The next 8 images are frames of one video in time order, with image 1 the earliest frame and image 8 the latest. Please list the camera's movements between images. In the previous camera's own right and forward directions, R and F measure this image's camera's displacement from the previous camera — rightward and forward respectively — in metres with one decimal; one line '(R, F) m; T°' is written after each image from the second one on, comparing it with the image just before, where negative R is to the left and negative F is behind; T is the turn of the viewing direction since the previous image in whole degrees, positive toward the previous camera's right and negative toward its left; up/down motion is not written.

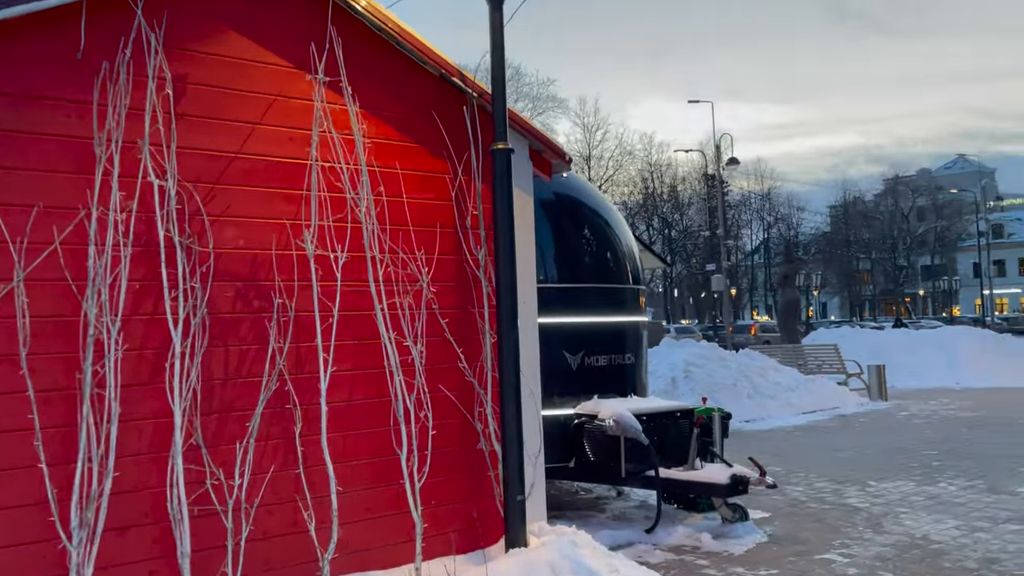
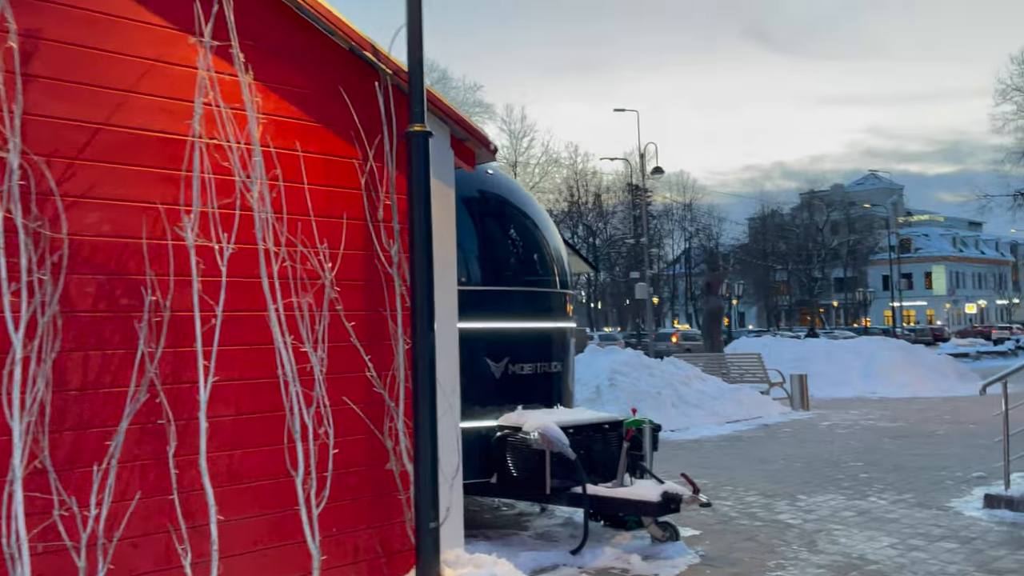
(+0.1, +0.5) m; +5°
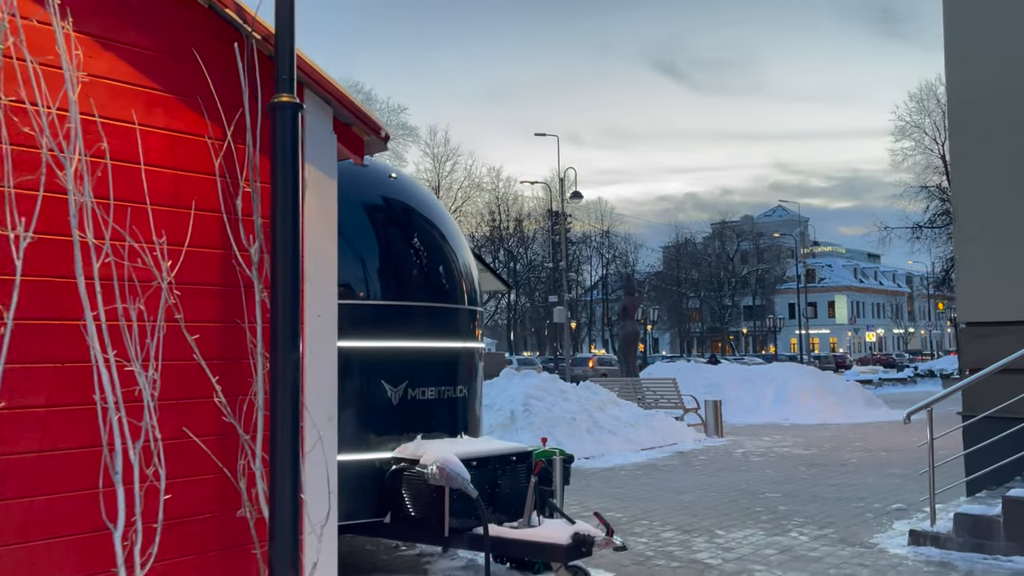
(+0.1, +0.7) m; +5°
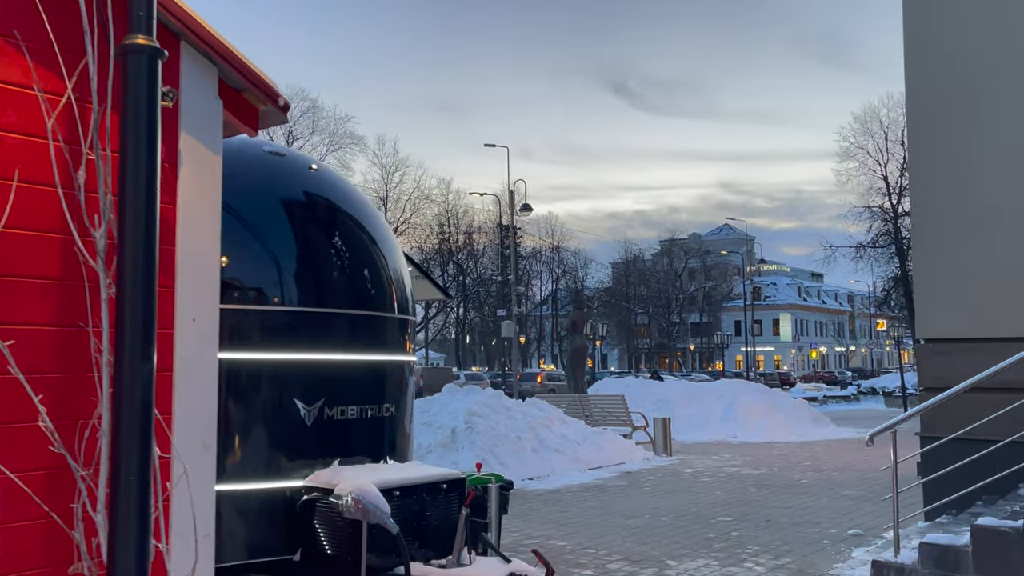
(+0.1, +0.7) m; +3°
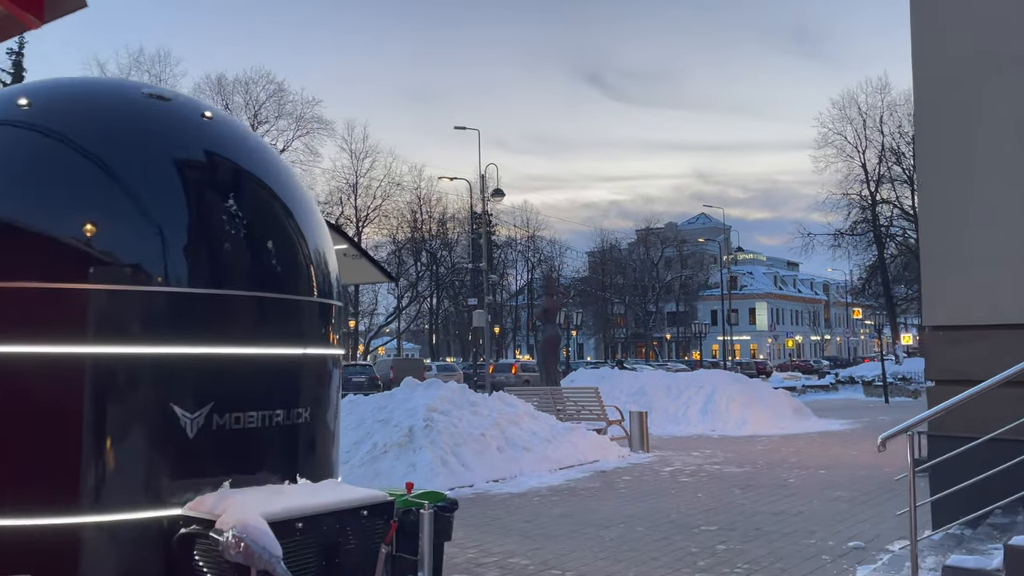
(+0.2, +1.1) m; +2°
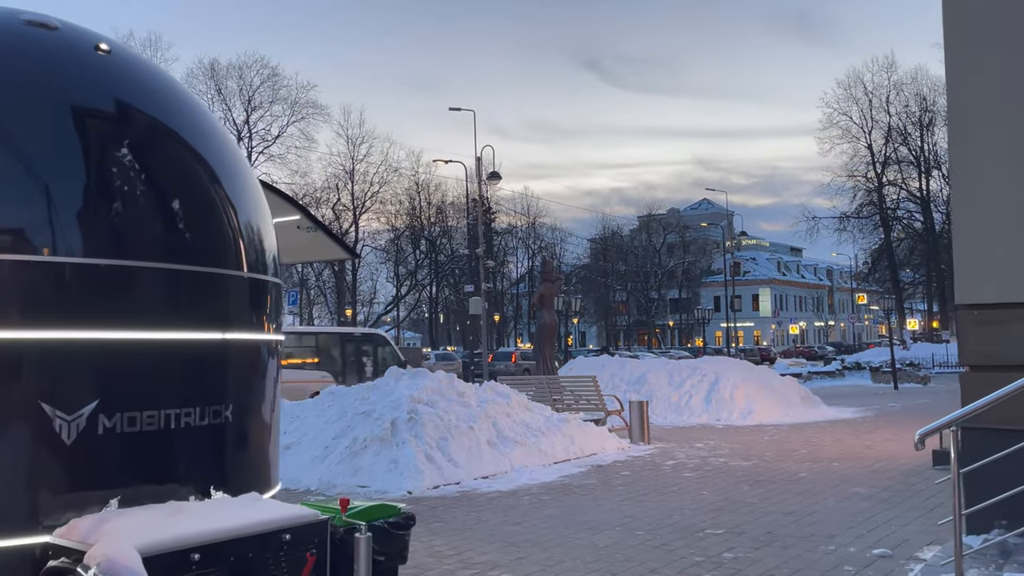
(+0.2, +0.9) m; 0°
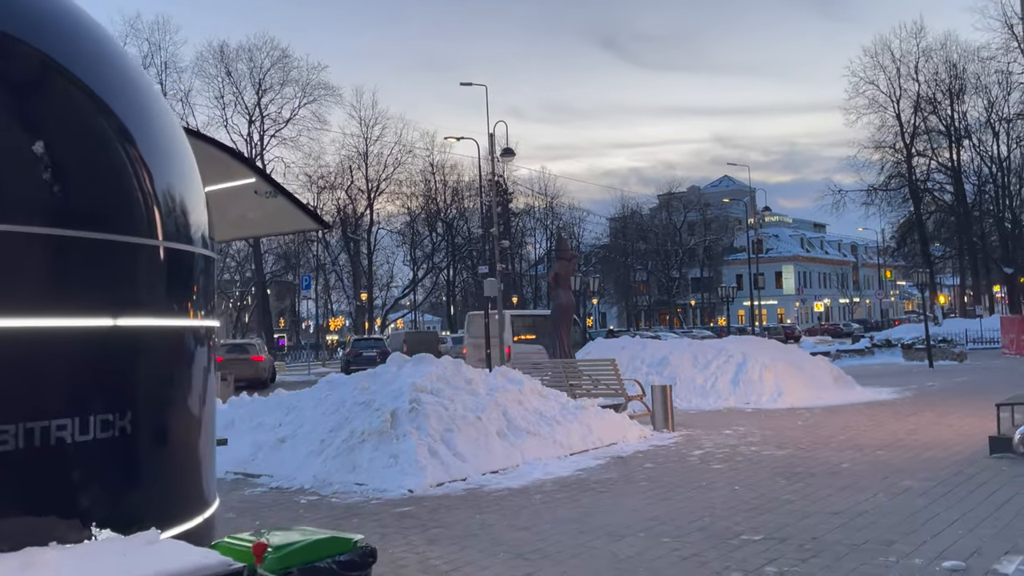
(+0.1, +1.0) m; -1°
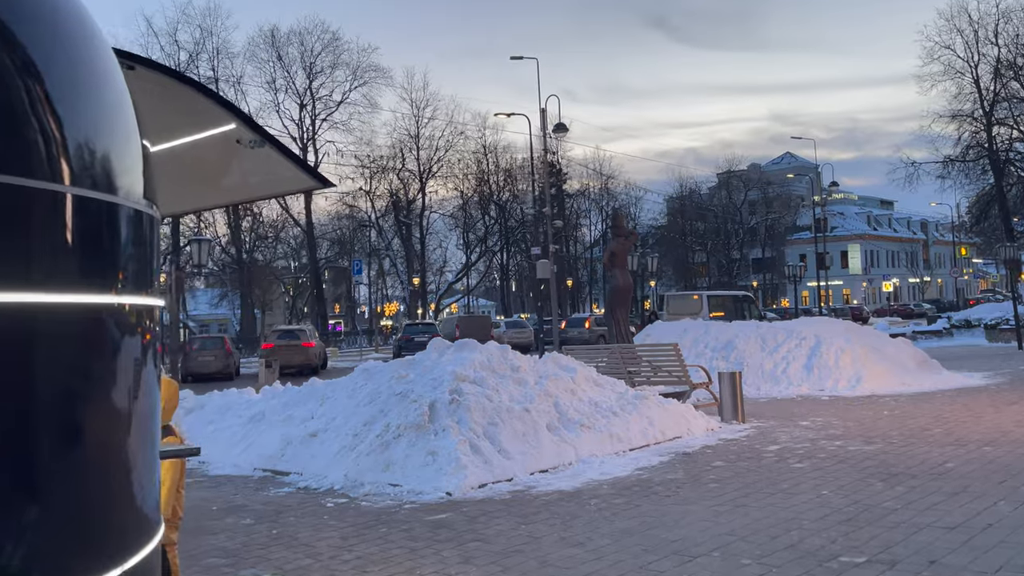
(+0.1, +1.1) m; -4°
